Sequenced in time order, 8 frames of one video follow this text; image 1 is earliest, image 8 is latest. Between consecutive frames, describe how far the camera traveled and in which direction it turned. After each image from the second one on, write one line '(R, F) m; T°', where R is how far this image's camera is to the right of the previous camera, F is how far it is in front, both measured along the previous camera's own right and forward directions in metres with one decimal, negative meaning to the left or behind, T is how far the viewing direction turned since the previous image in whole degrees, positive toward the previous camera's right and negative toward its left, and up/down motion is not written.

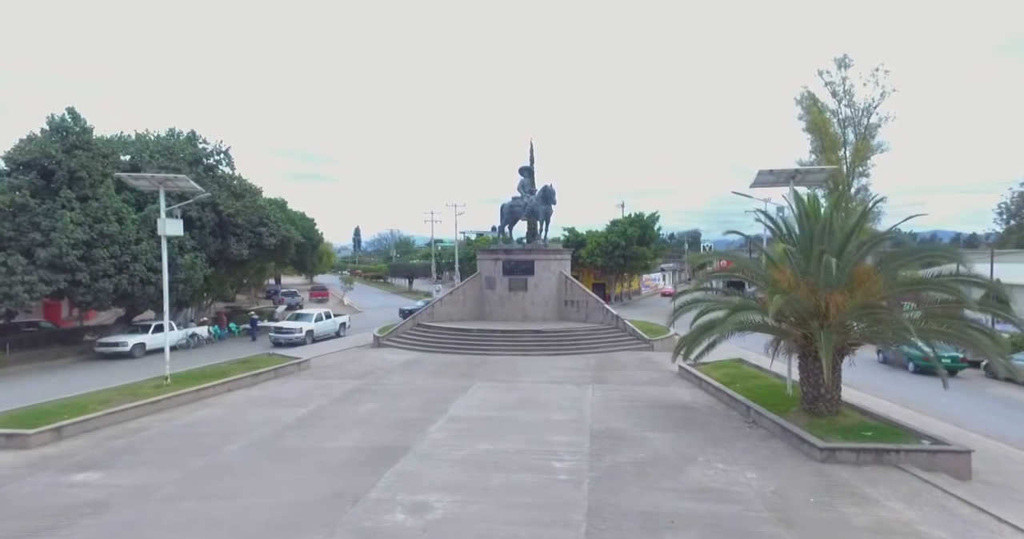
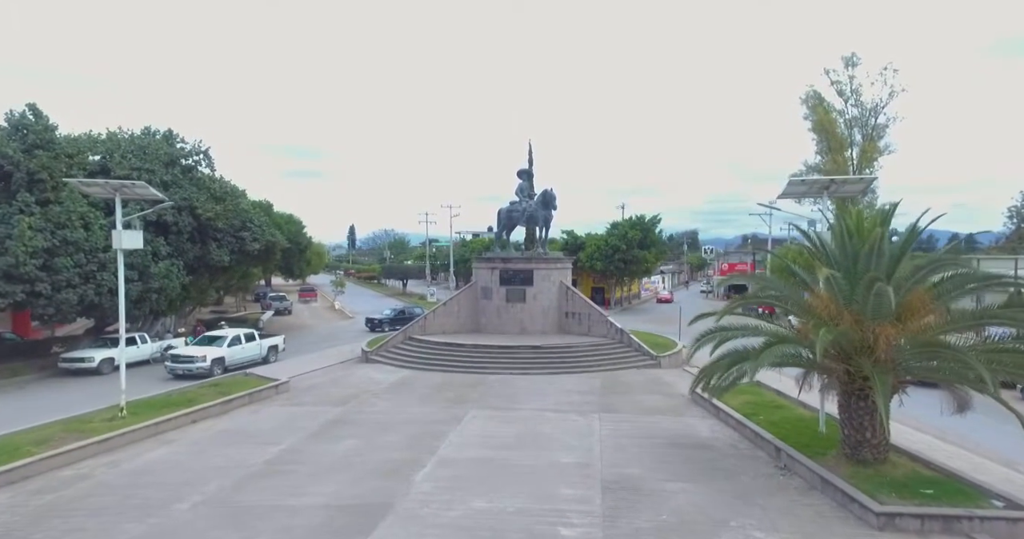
(-0.1, +1.5) m; 0°
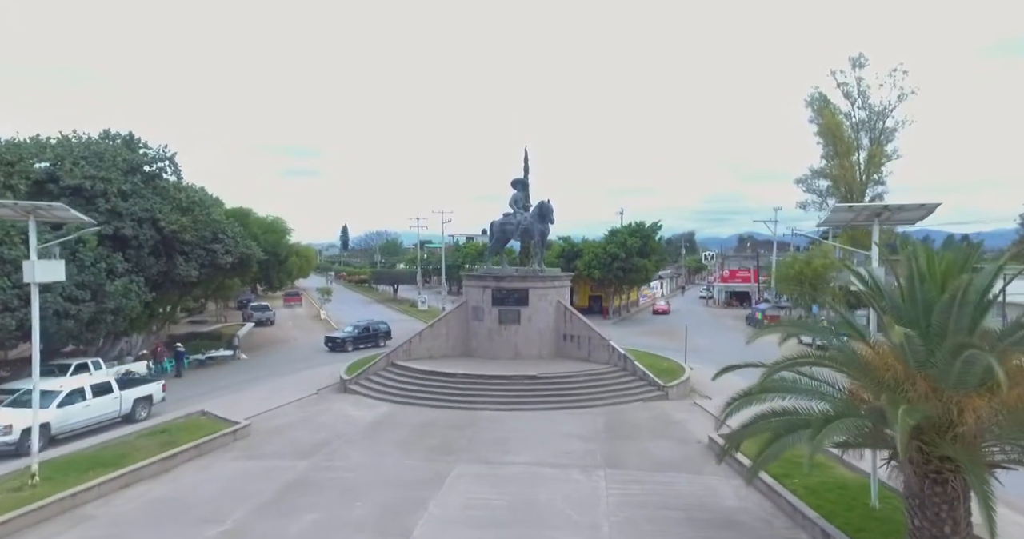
(+0.1, +2.0) m; +1°
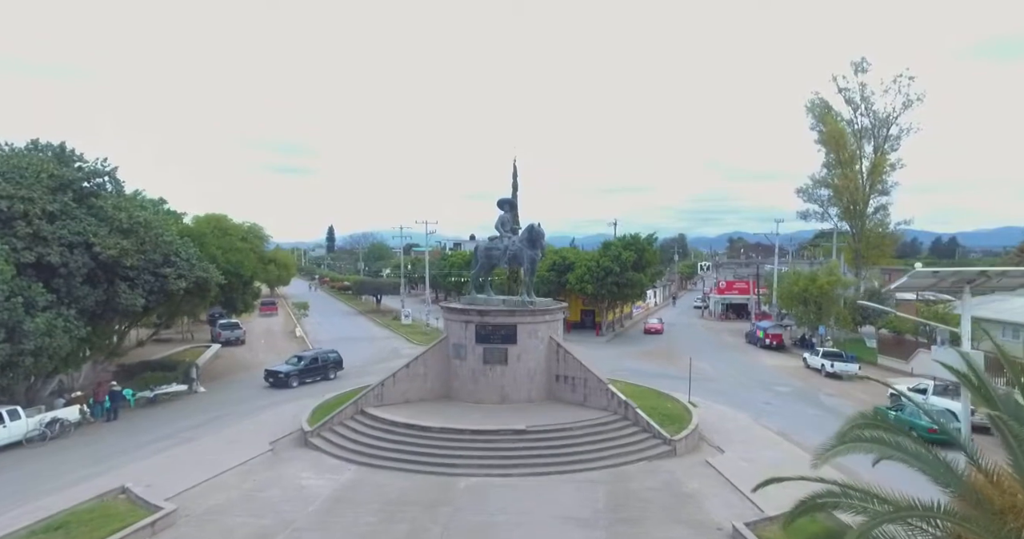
(+0.1, +2.5) m; +1°
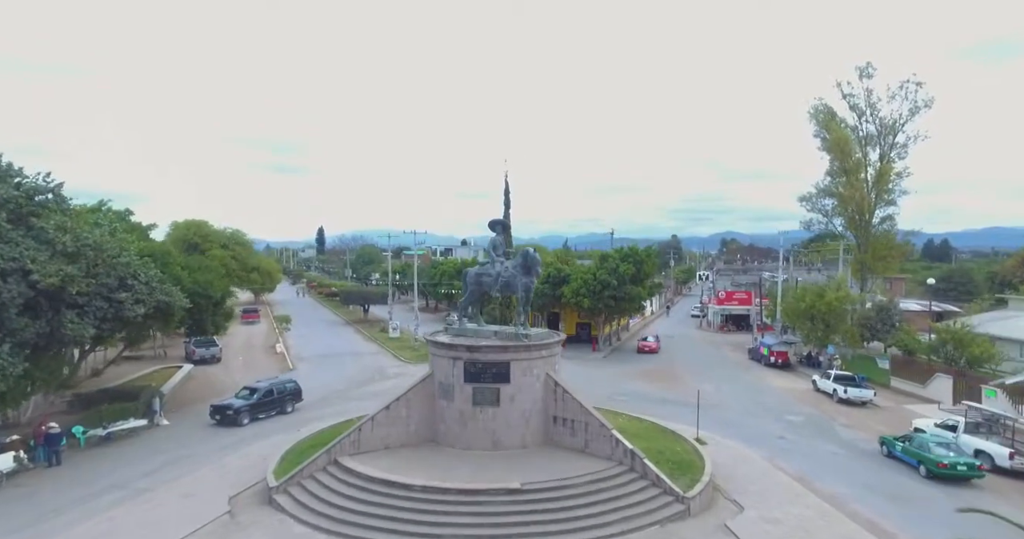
(0.0, +2.0) m; +1°
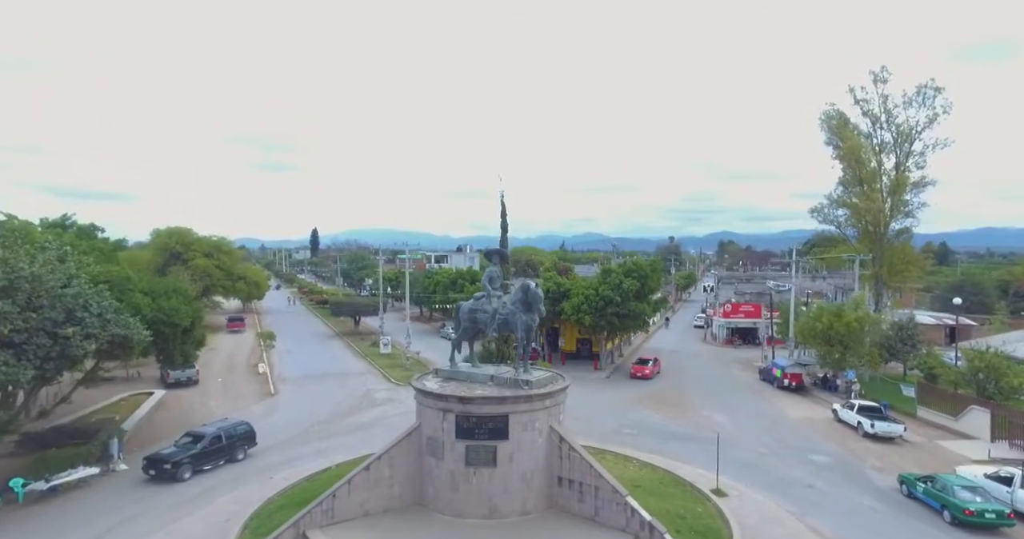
(-0.1, +2.2) m; 0°
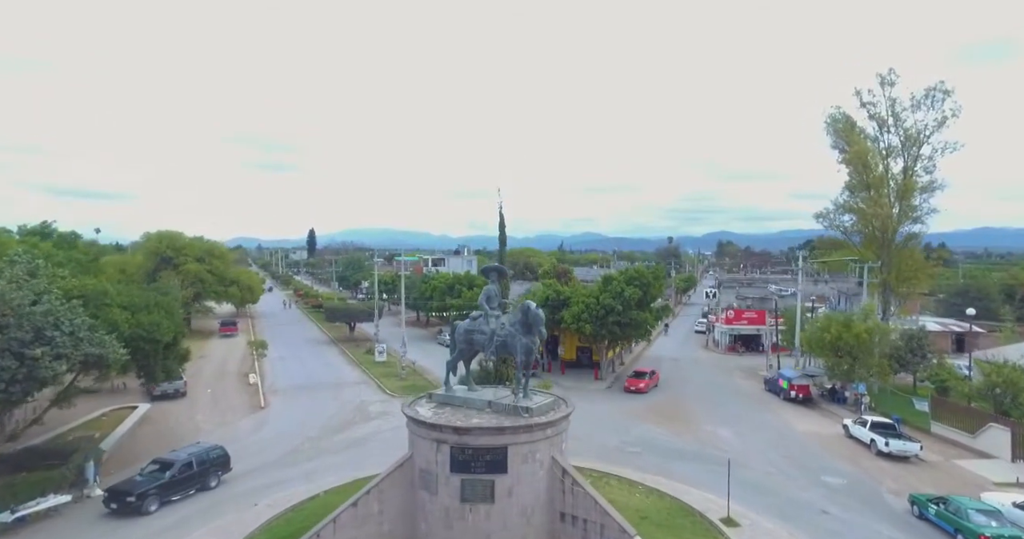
(0.0, +1.1) m; 0°
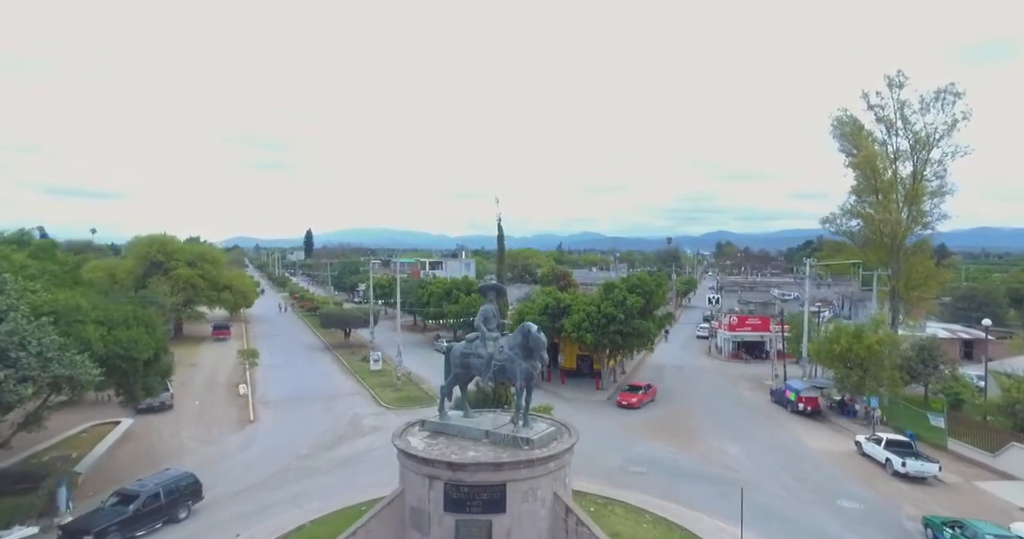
(0.0, +1.1) m; 0°
